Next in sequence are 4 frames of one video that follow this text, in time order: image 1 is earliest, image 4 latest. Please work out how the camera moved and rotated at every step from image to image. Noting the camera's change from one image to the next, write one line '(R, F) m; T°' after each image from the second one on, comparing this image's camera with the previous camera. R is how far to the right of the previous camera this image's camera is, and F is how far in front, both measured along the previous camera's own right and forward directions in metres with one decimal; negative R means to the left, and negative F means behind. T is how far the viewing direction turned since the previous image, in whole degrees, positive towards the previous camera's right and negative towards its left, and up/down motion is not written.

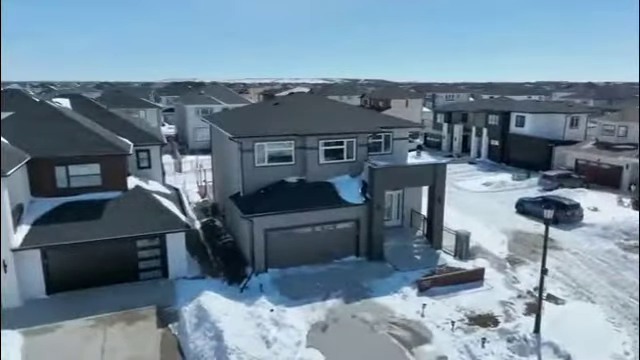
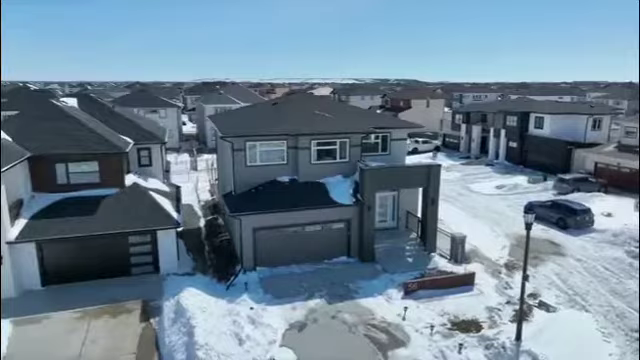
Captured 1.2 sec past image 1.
(+1.5, 0.0) m; -4°
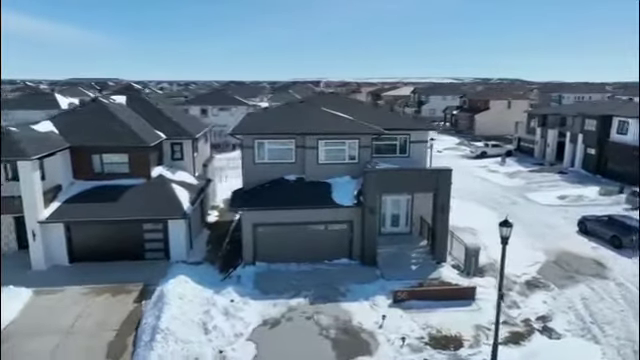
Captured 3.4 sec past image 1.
(+3.4, +0.4) m; -12°
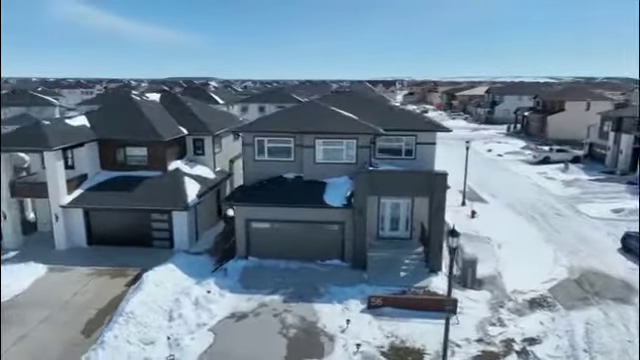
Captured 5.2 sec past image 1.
(+3.4, +0.4) m; -10°
